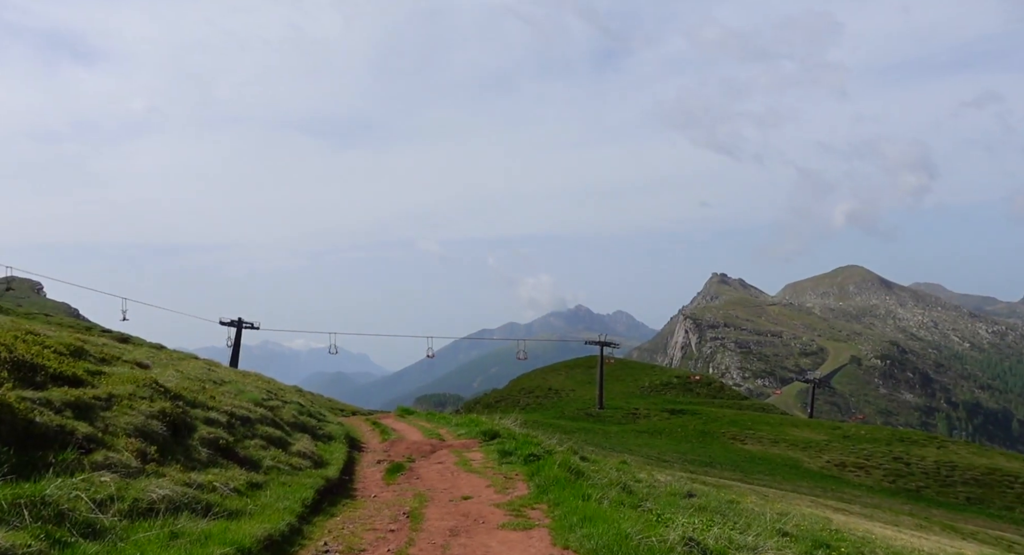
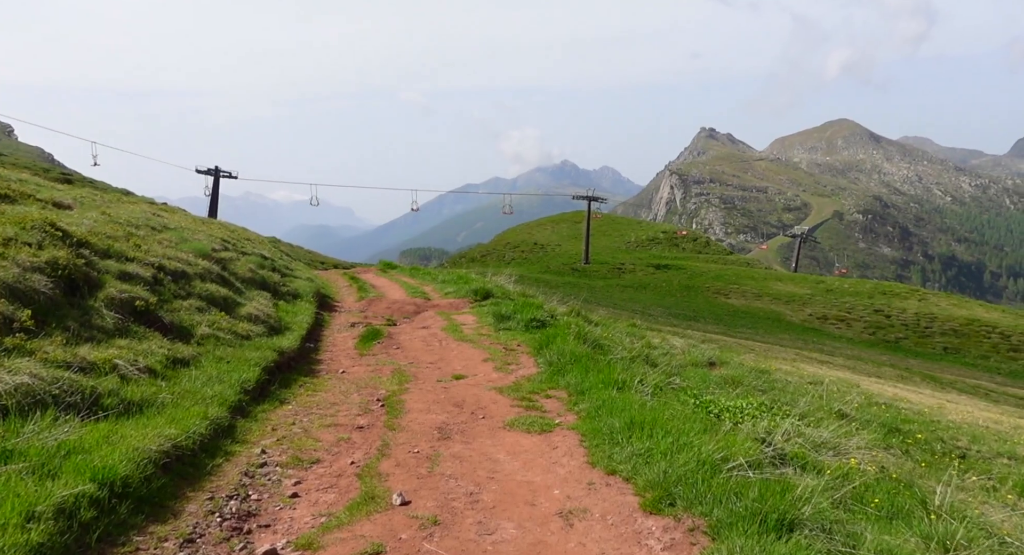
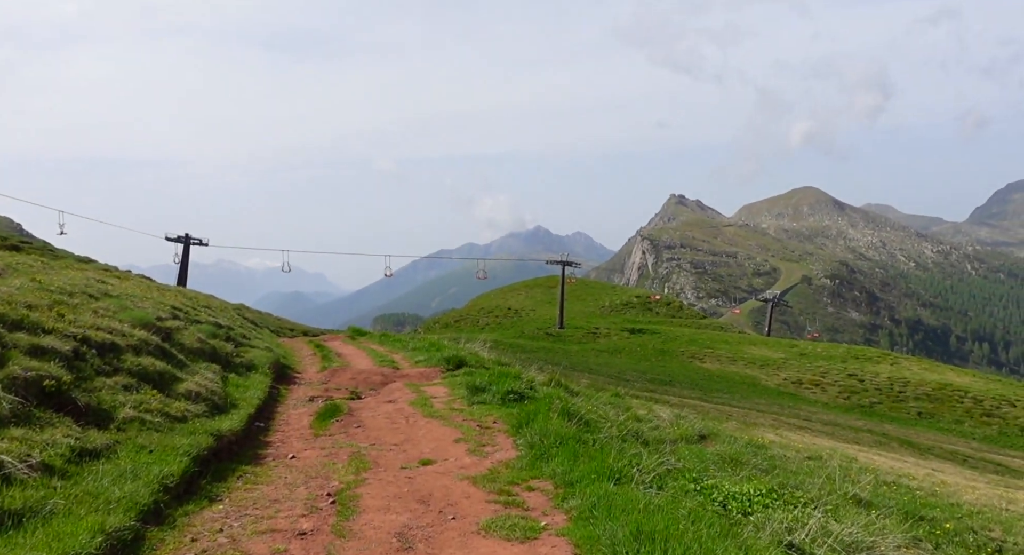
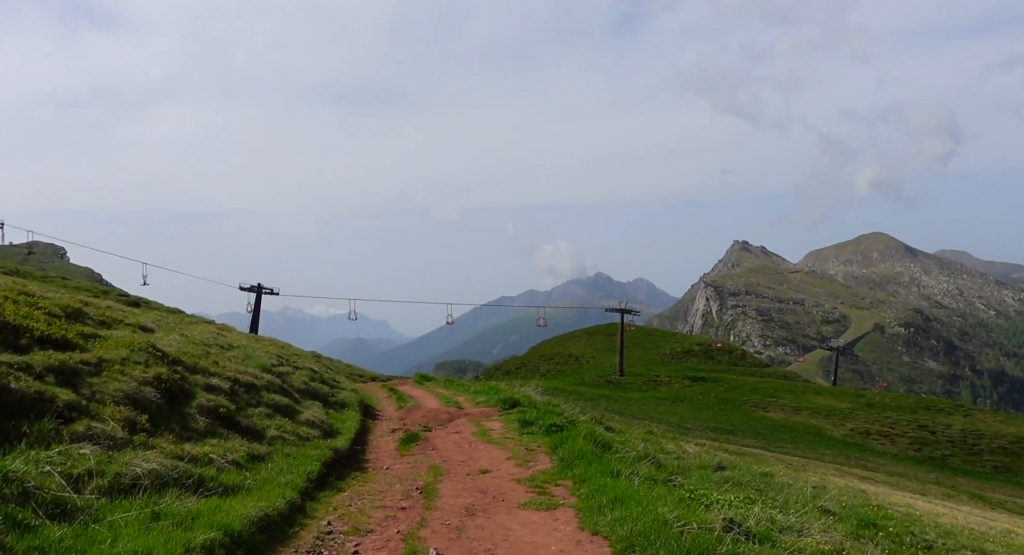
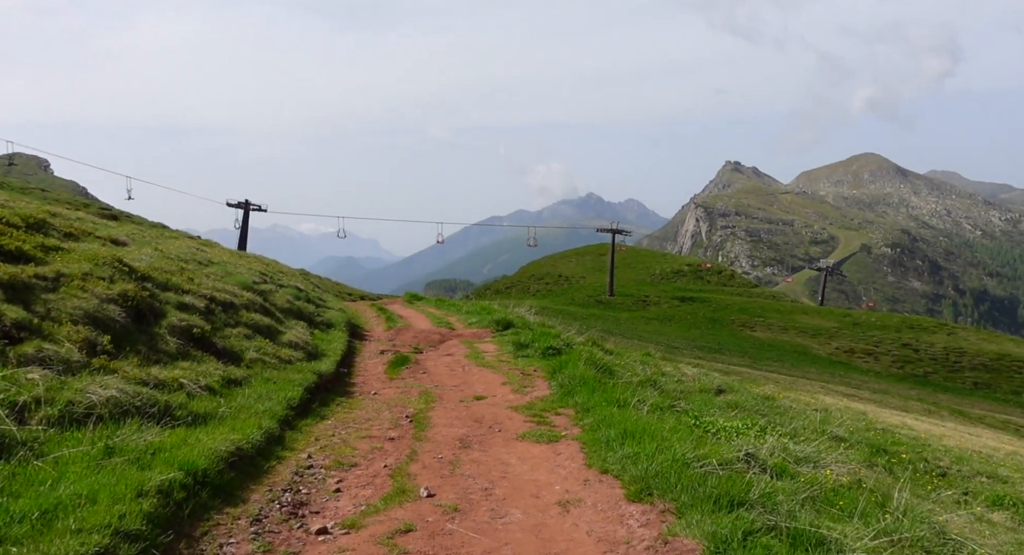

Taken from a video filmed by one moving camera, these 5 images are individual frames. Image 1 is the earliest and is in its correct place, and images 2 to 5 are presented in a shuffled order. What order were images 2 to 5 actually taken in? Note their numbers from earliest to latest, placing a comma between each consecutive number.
4, 5, 2, 3
